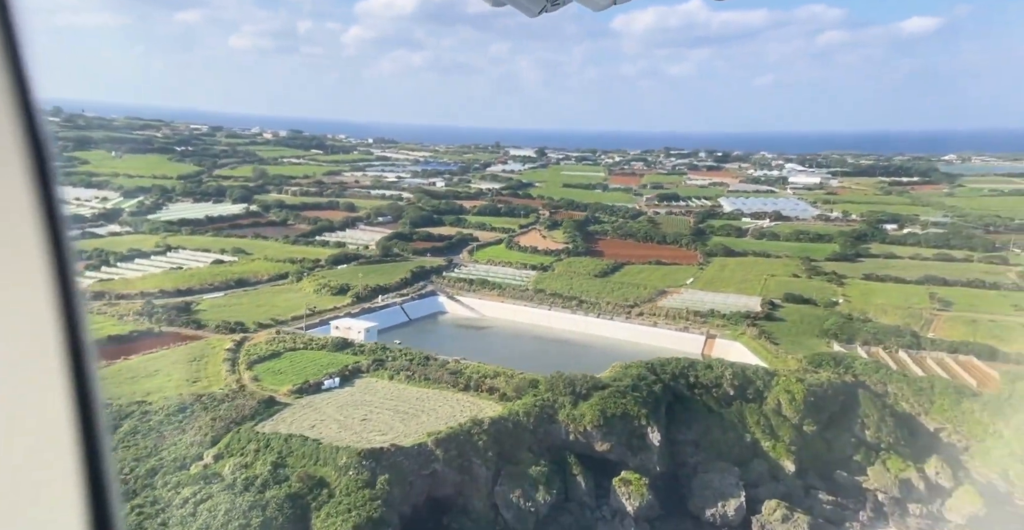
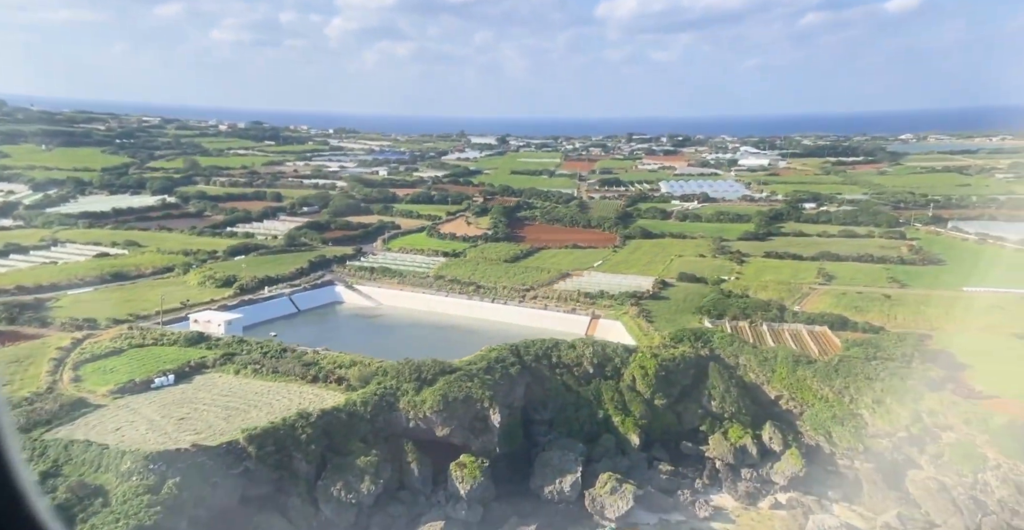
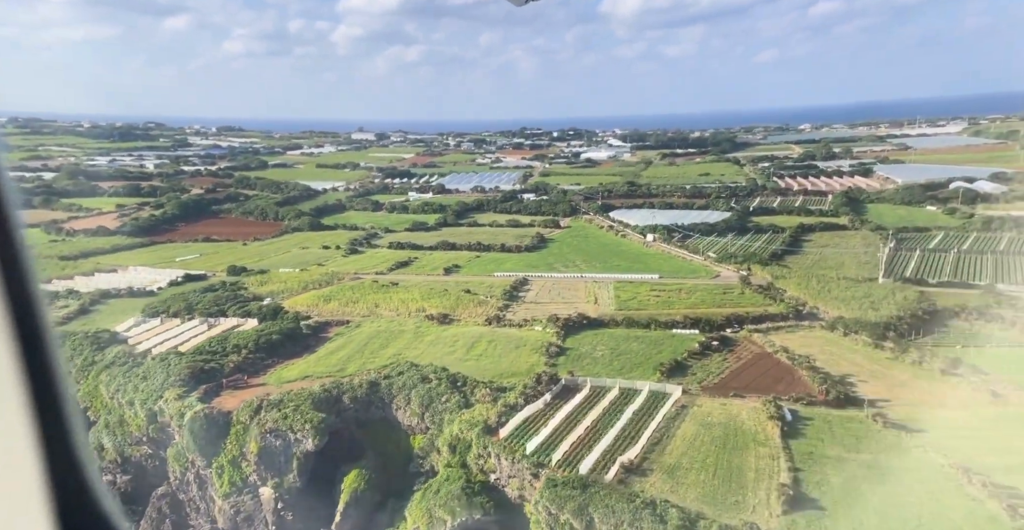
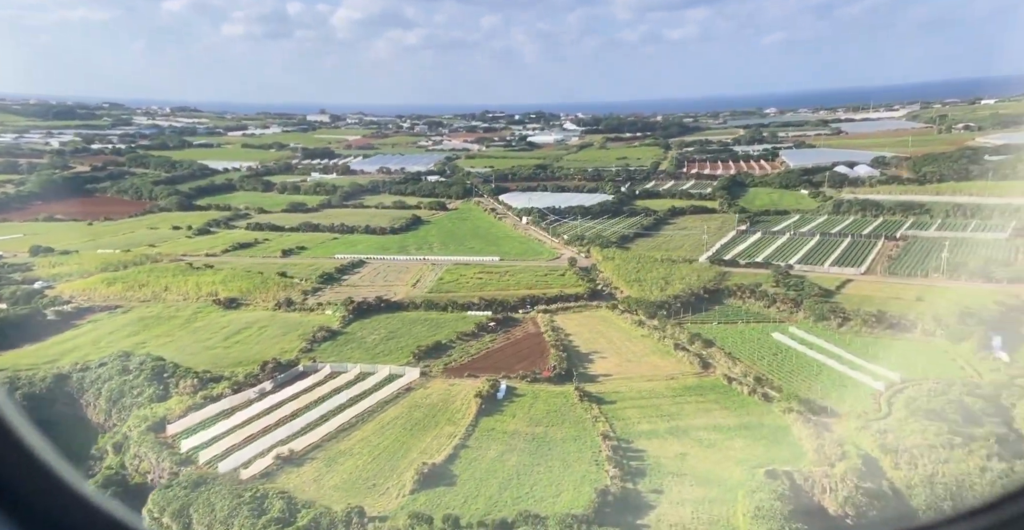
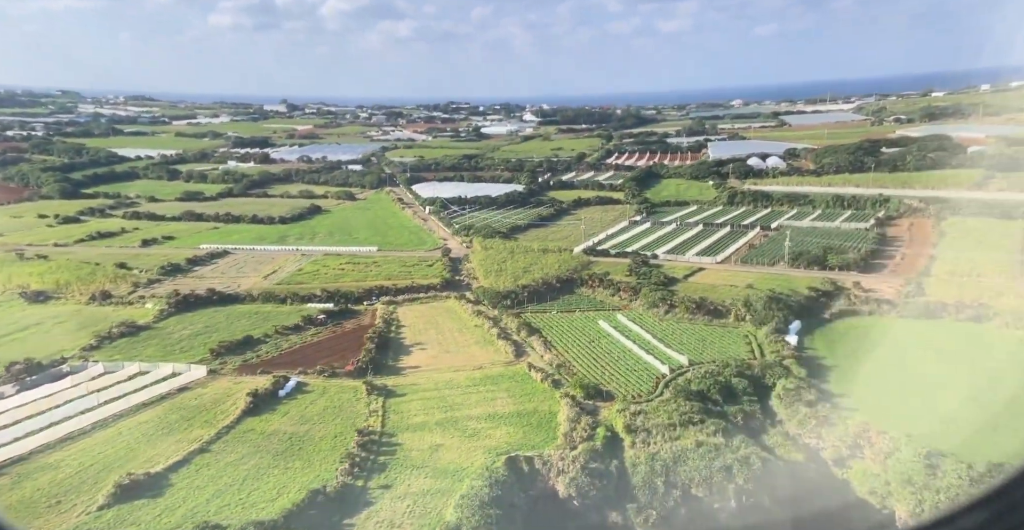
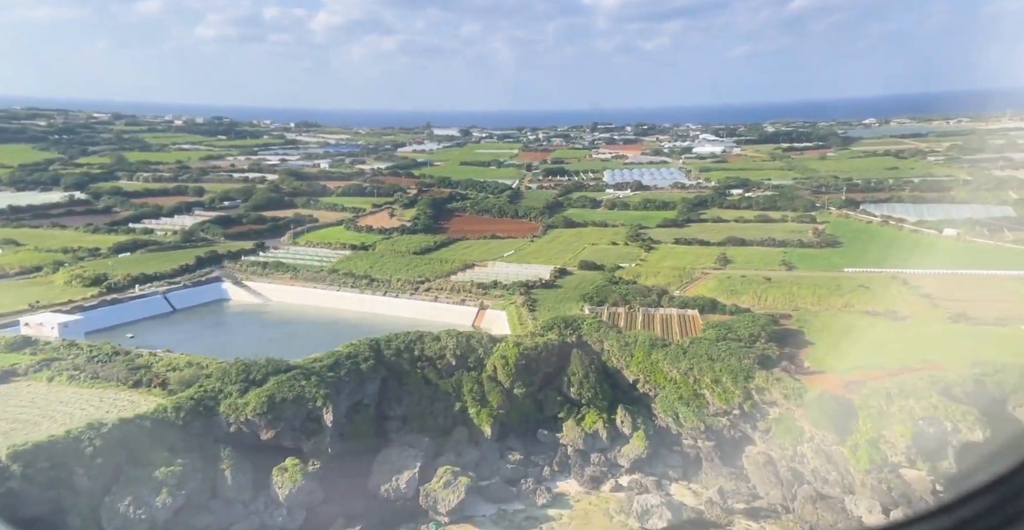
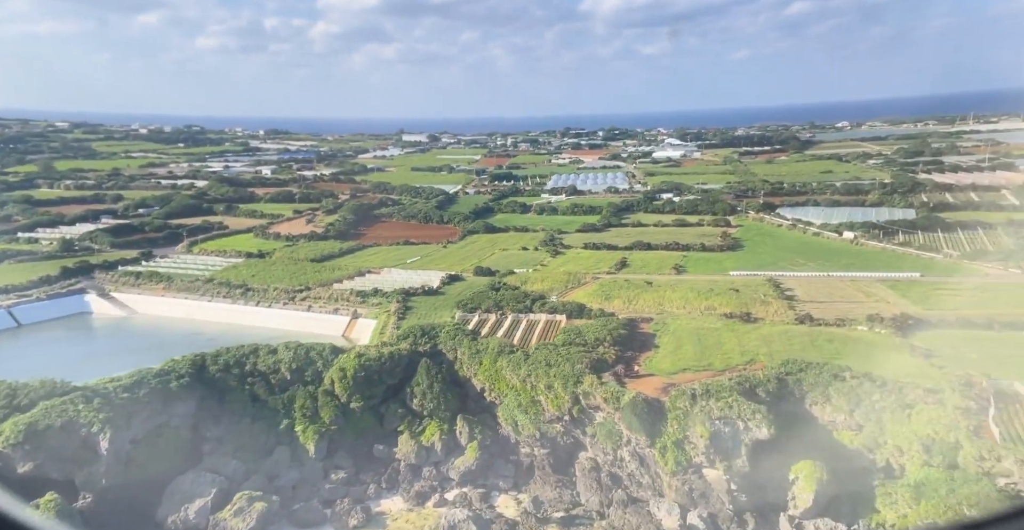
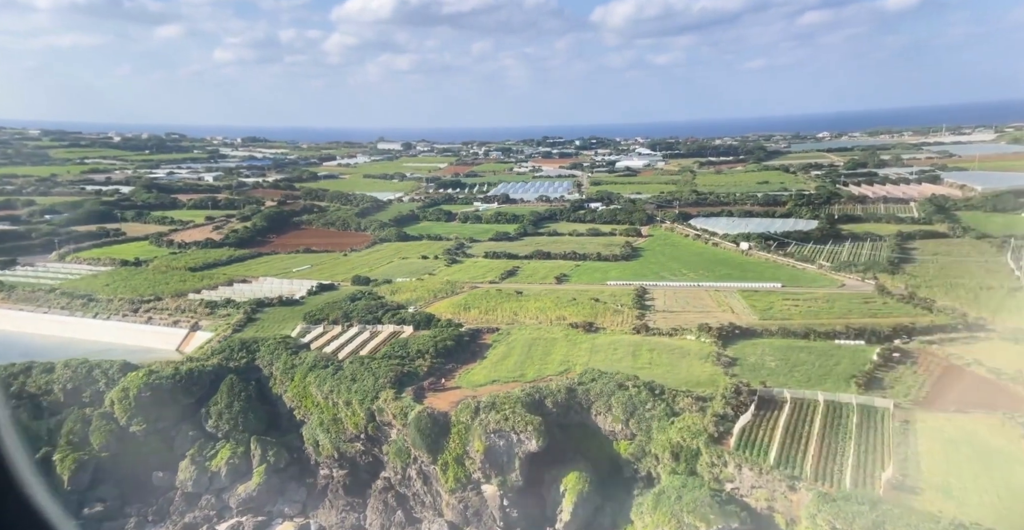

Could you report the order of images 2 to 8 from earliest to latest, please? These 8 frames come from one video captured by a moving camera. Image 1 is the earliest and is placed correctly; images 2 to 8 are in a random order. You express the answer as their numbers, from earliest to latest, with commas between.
2, 6, 7, 8, 3, 4, 5
